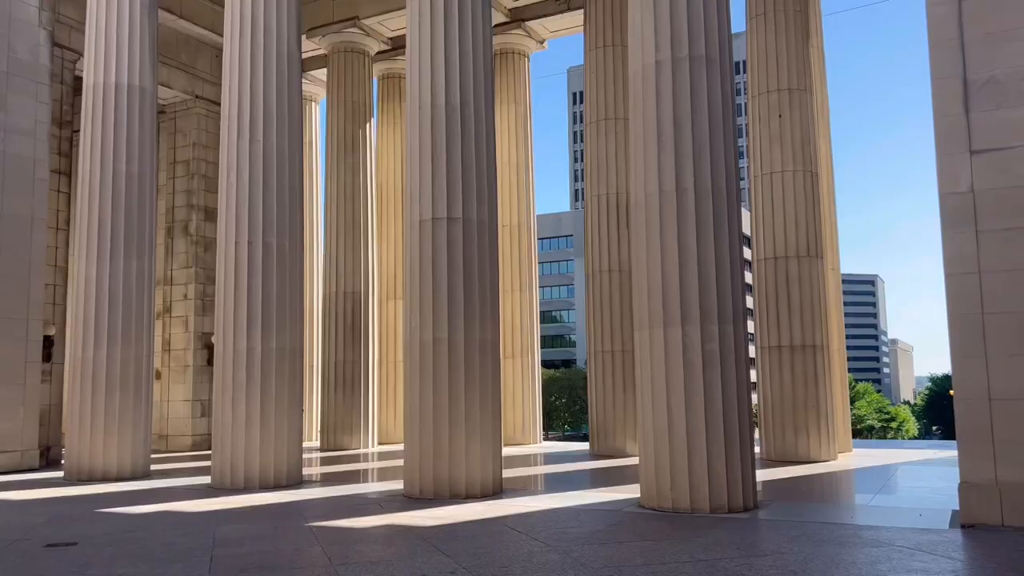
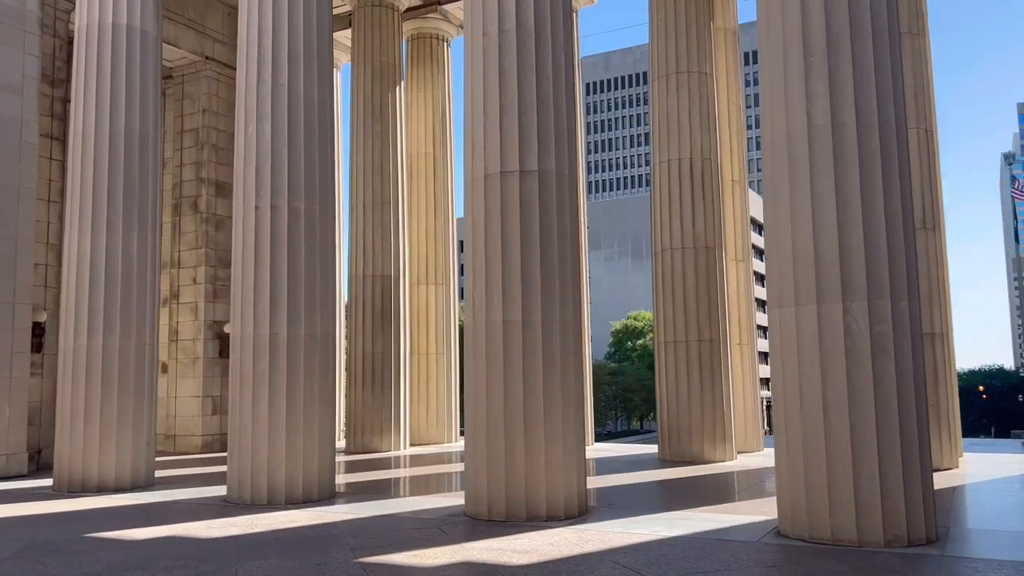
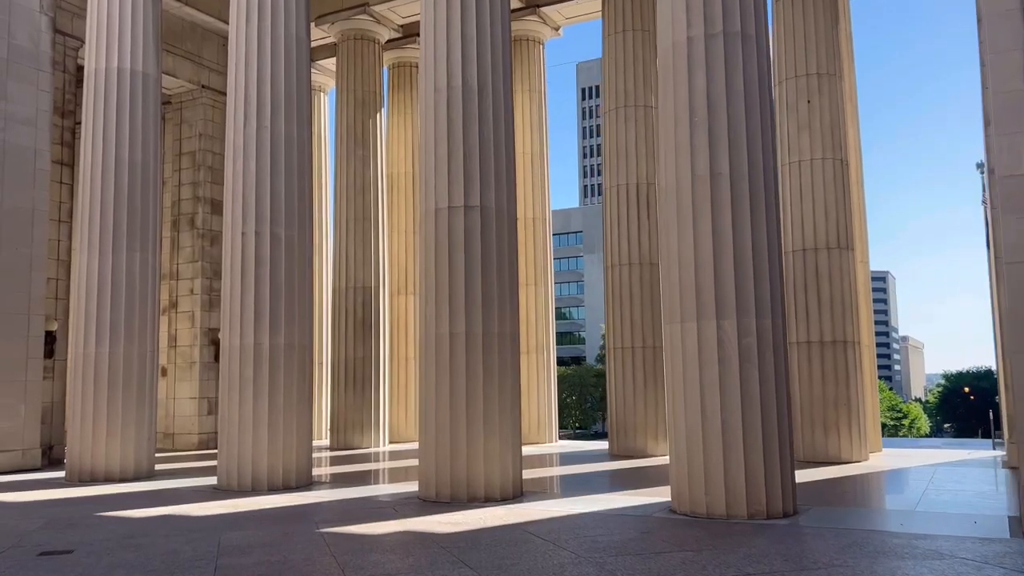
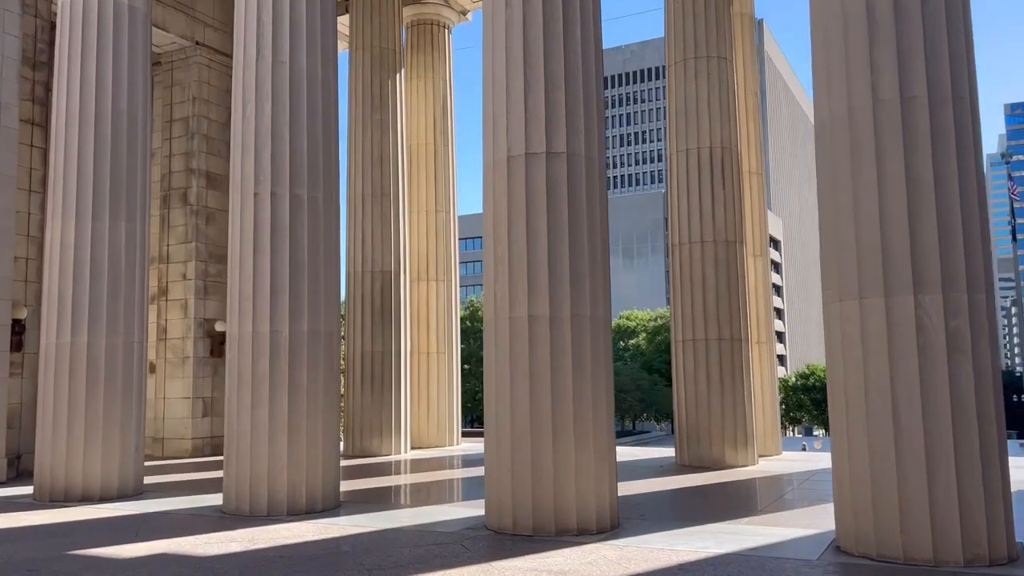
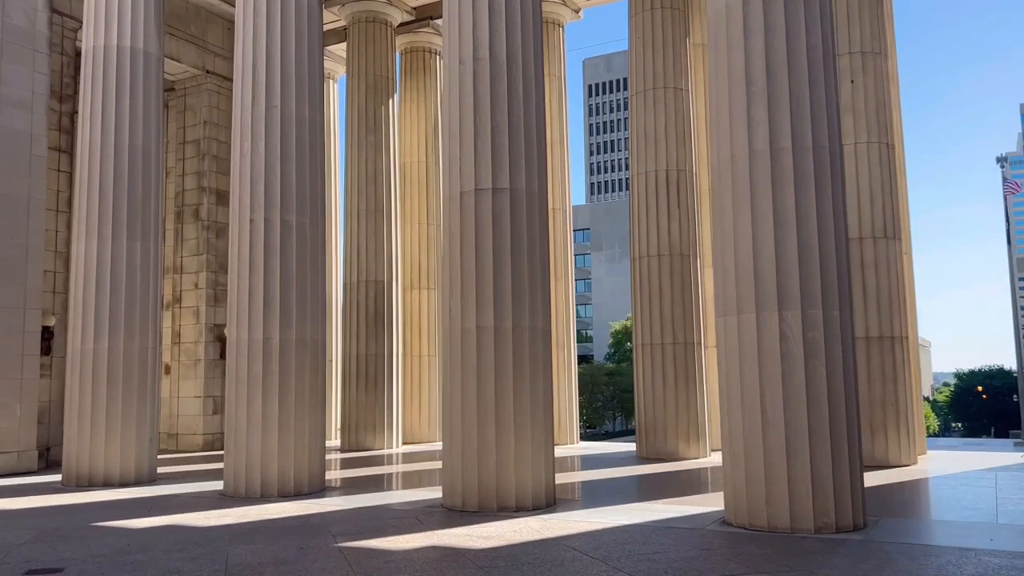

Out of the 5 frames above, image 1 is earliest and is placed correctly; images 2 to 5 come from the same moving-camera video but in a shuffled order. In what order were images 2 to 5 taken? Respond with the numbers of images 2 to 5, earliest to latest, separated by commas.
3, 5, 2, 4
